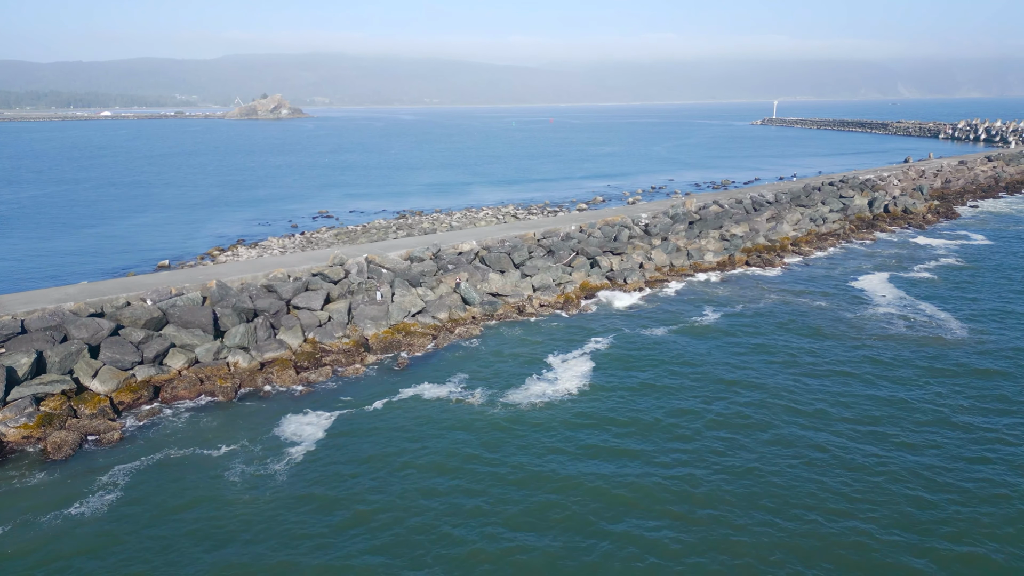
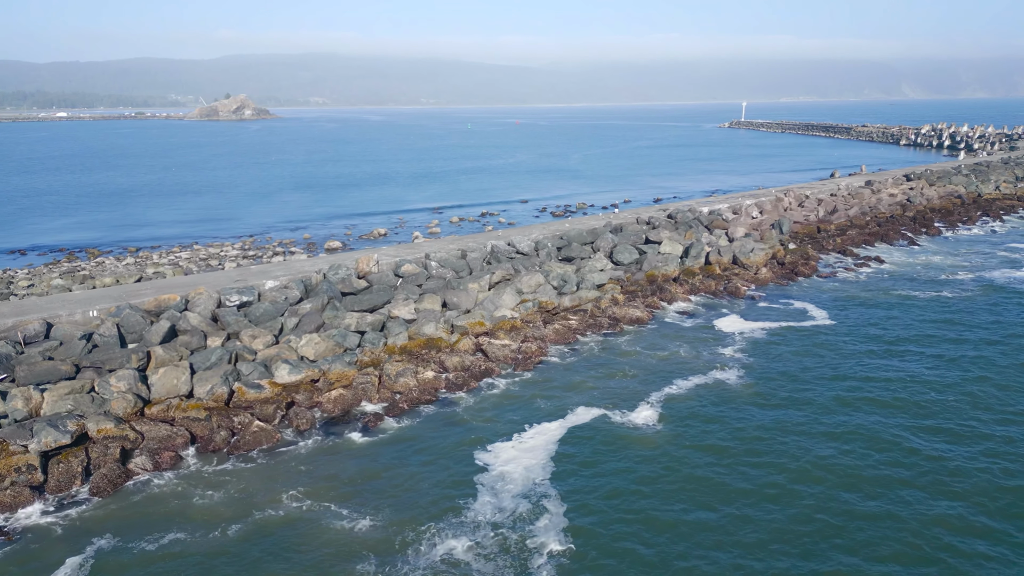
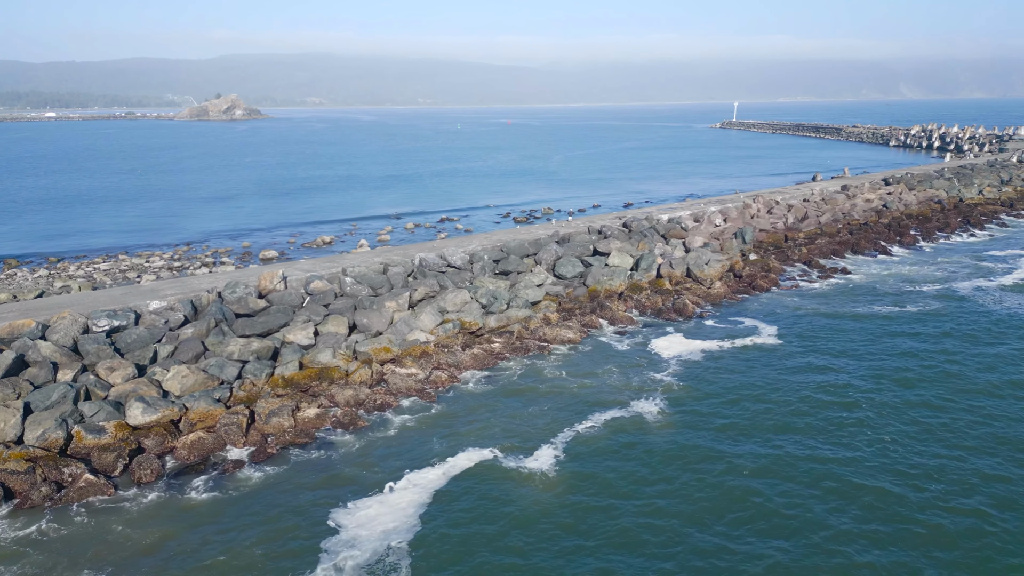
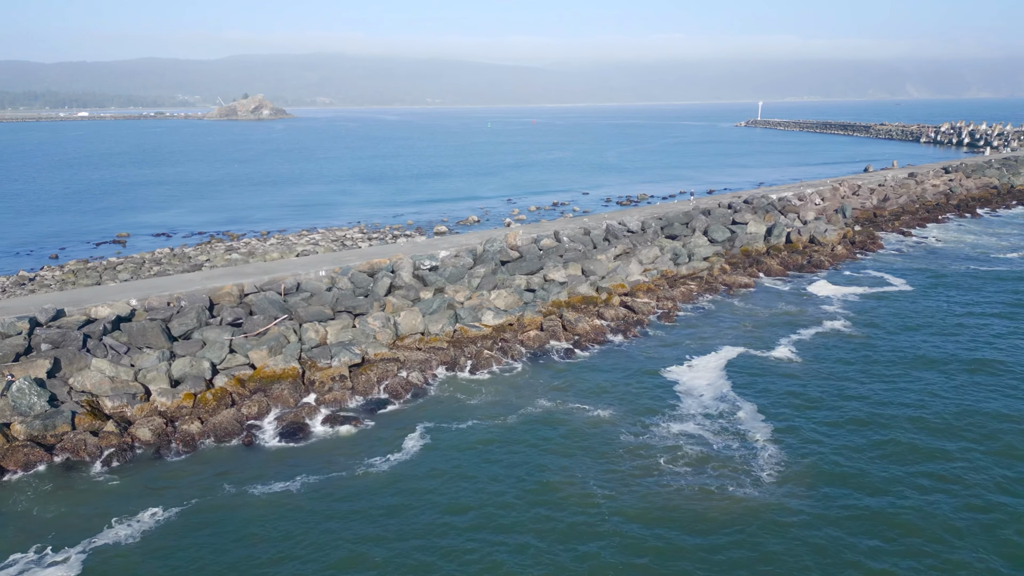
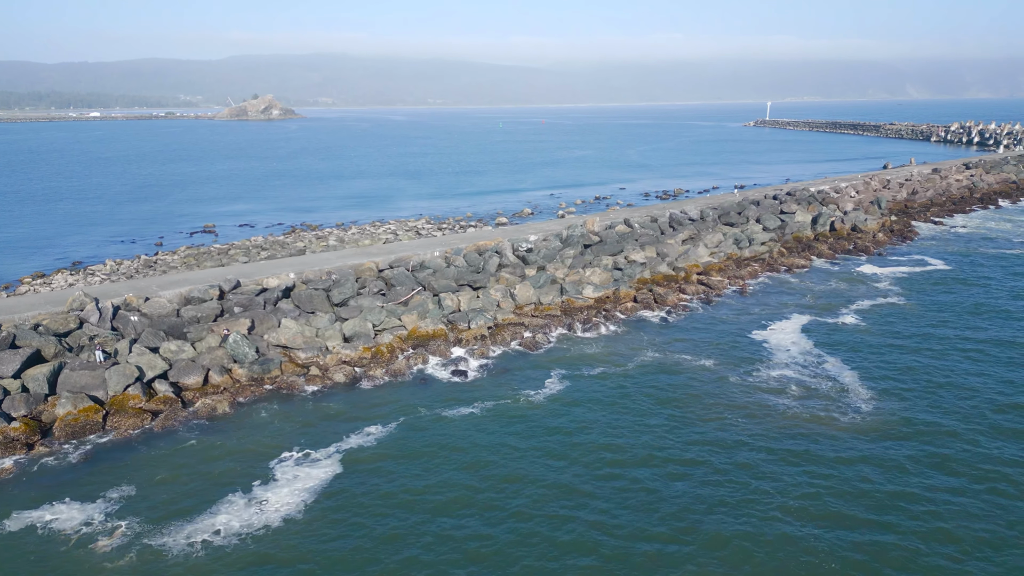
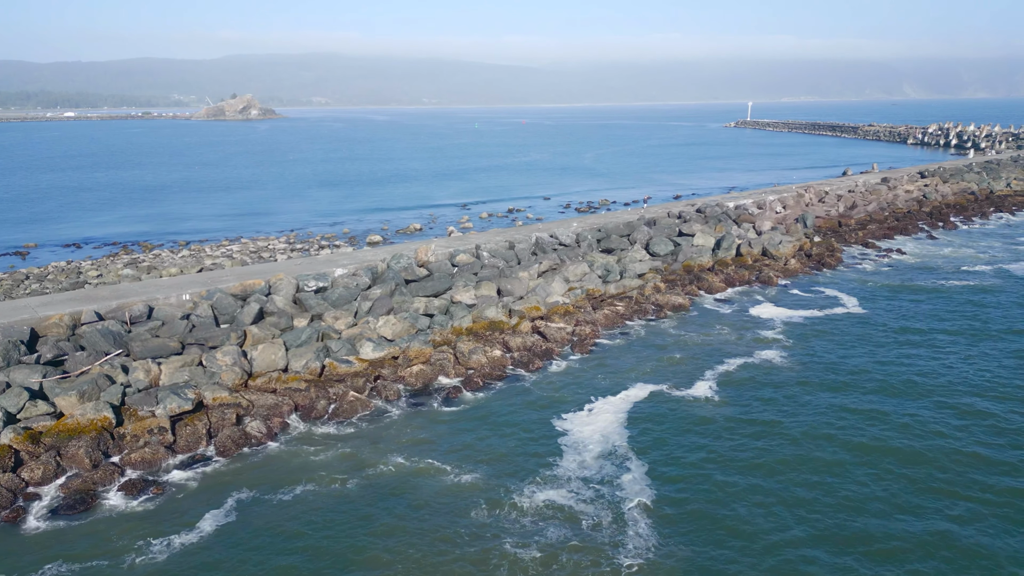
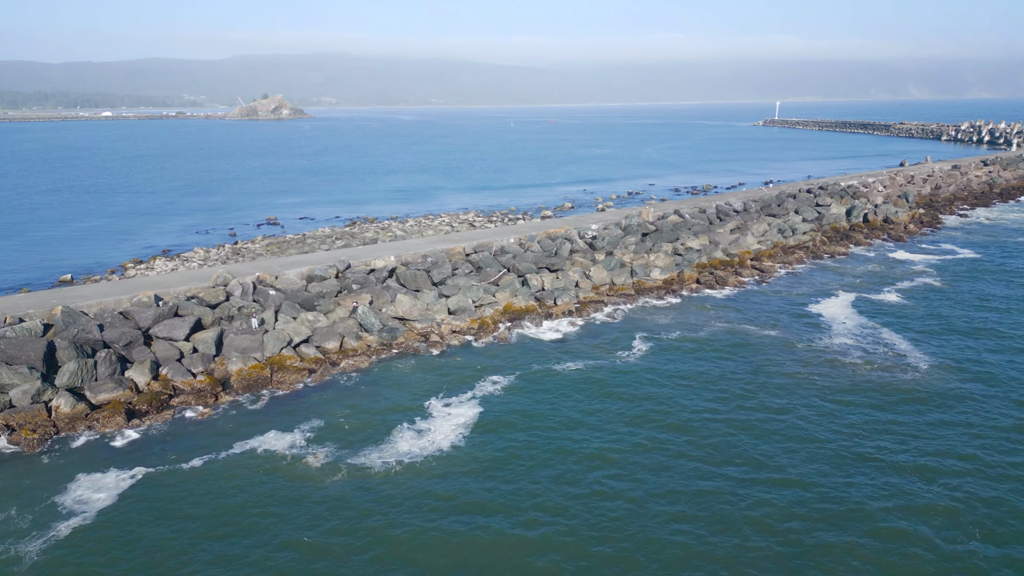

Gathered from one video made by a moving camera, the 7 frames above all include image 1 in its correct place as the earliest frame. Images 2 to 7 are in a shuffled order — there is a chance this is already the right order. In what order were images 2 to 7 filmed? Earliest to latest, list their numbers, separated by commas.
7, 5, 4, 6, 2, 3
